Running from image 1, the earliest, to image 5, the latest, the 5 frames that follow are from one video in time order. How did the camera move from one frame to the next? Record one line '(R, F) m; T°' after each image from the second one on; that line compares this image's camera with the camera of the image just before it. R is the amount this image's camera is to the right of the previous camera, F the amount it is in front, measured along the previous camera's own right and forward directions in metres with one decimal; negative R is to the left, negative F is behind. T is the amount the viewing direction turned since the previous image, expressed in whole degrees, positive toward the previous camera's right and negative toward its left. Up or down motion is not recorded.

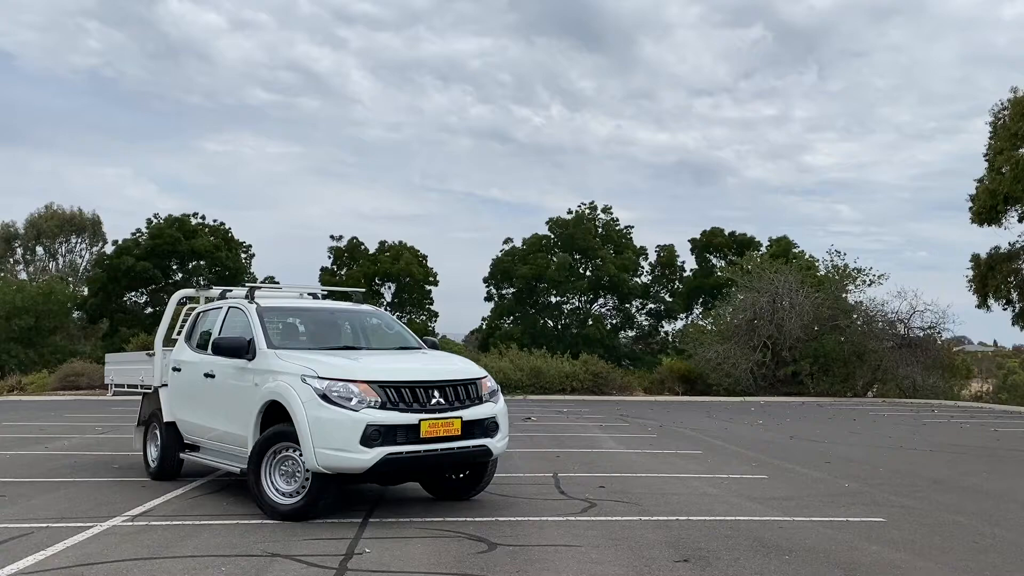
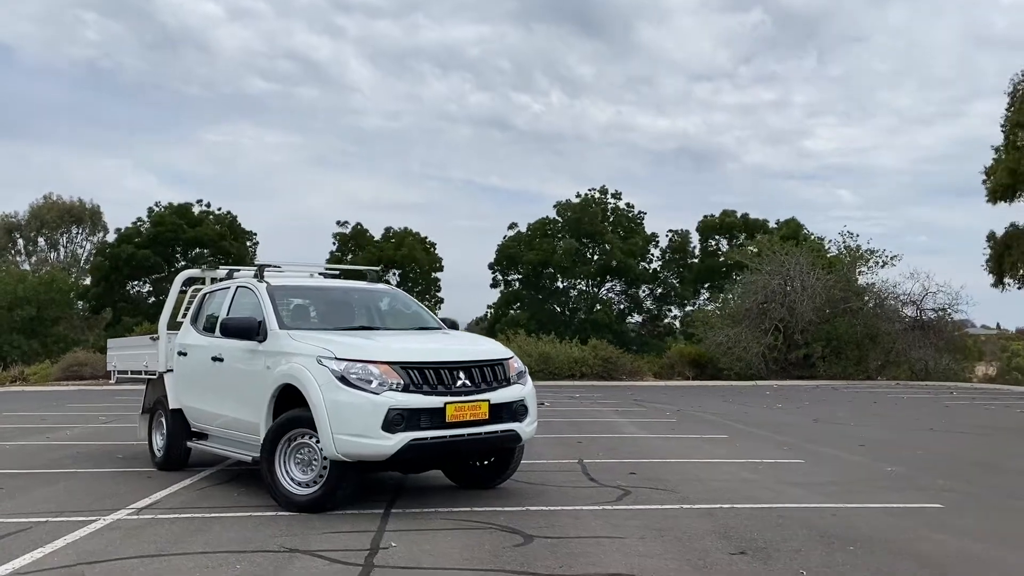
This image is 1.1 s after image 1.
(-0.2, +0.5) m; 0°
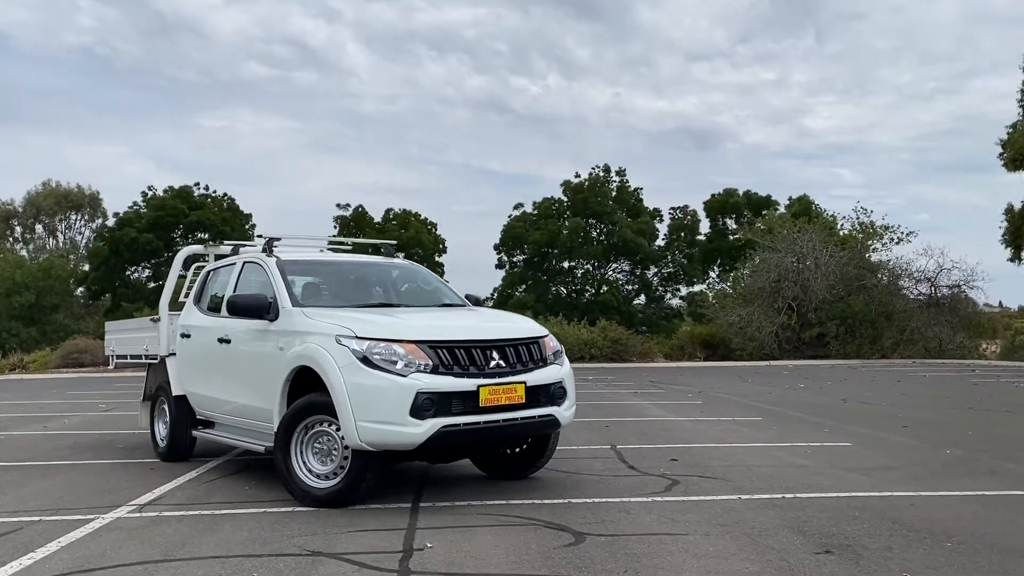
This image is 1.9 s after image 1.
(-0.3, +0.7) m; 0°
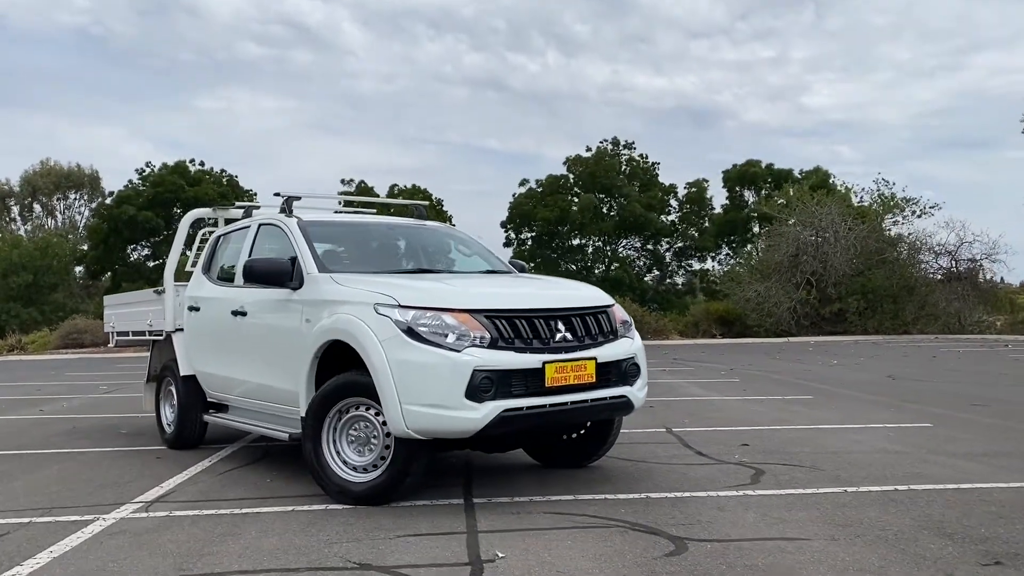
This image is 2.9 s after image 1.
(-0.4, +0.9) m; 0°
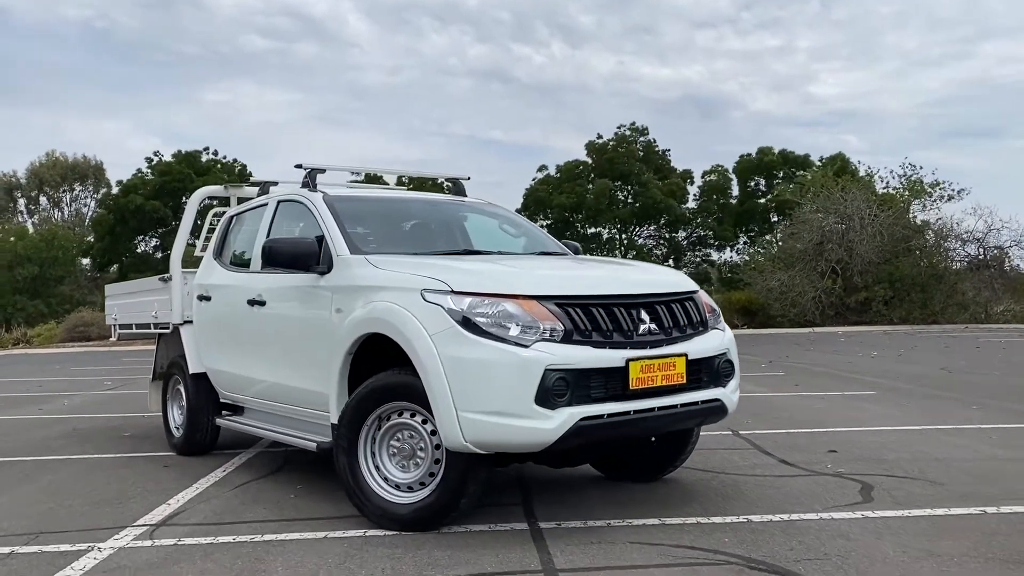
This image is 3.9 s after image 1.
(-0.3, +0.9) m; 0°
